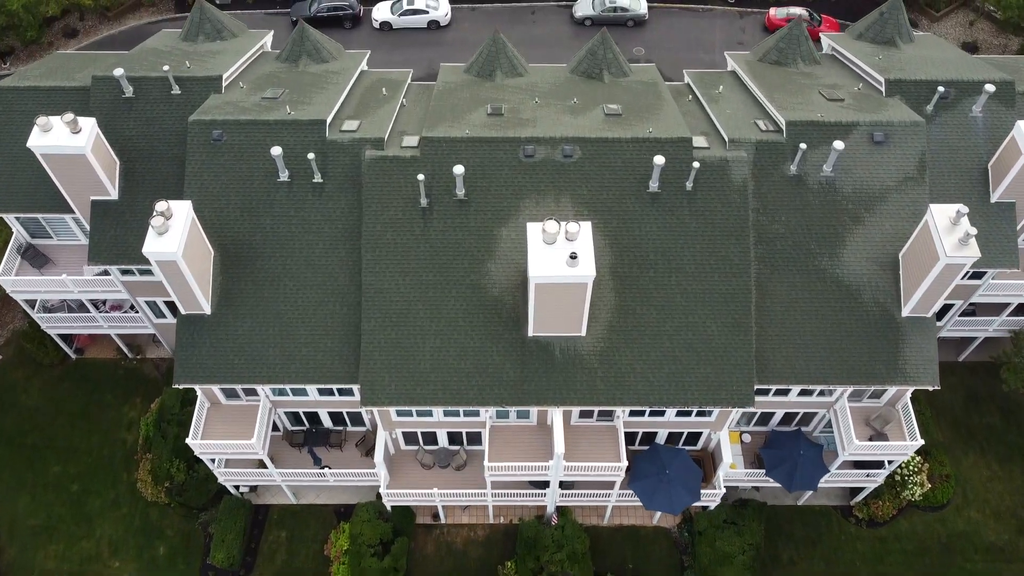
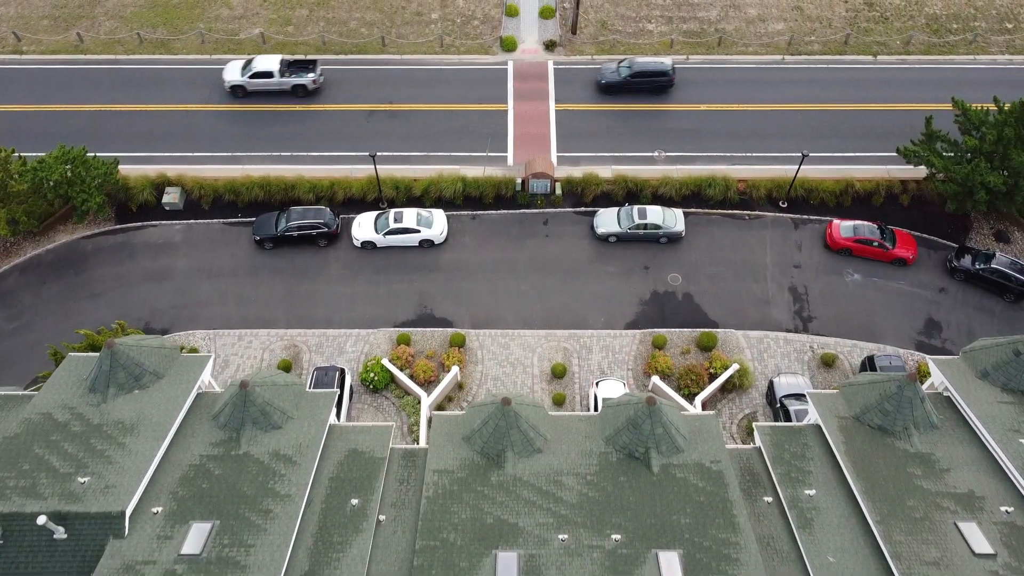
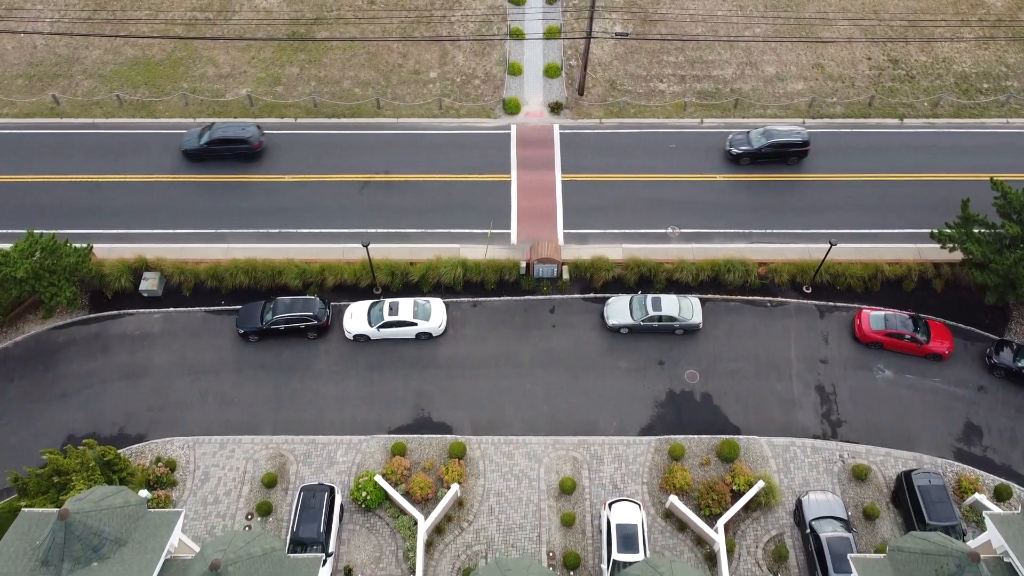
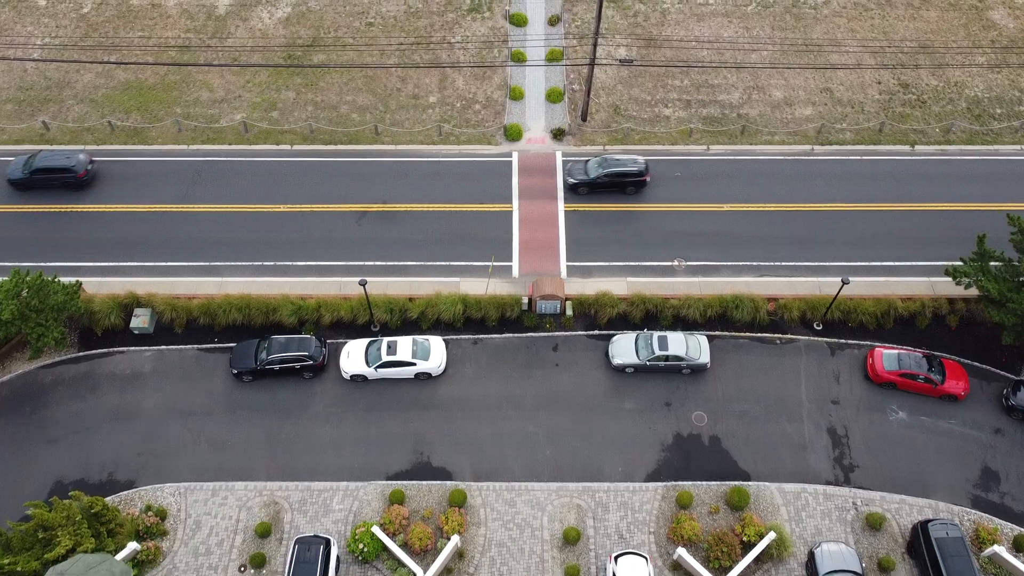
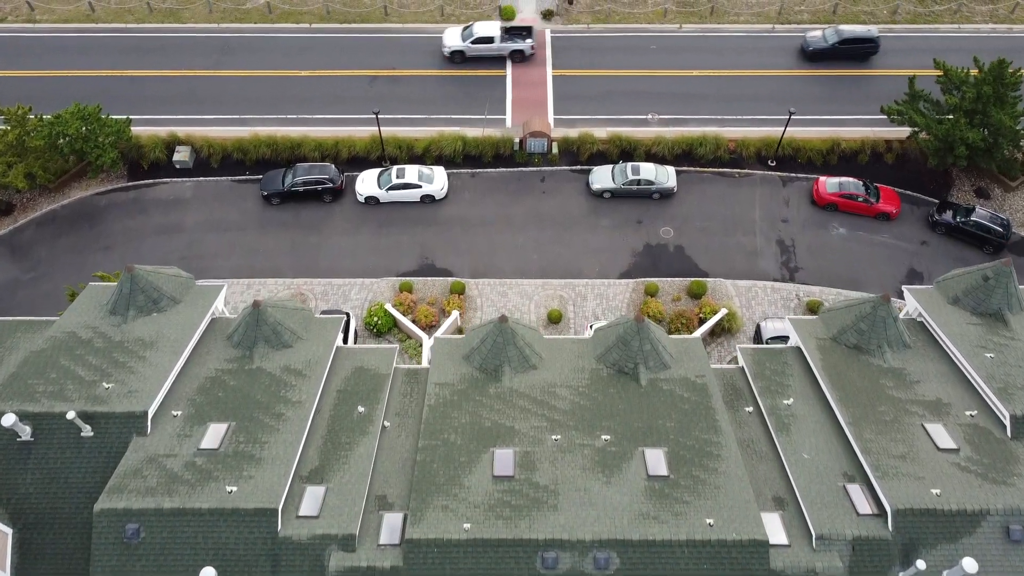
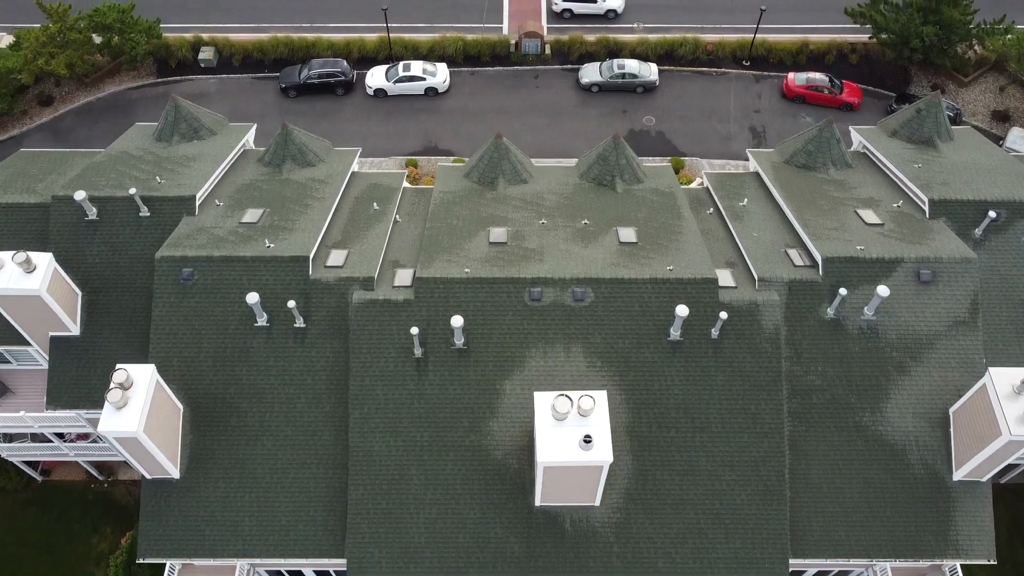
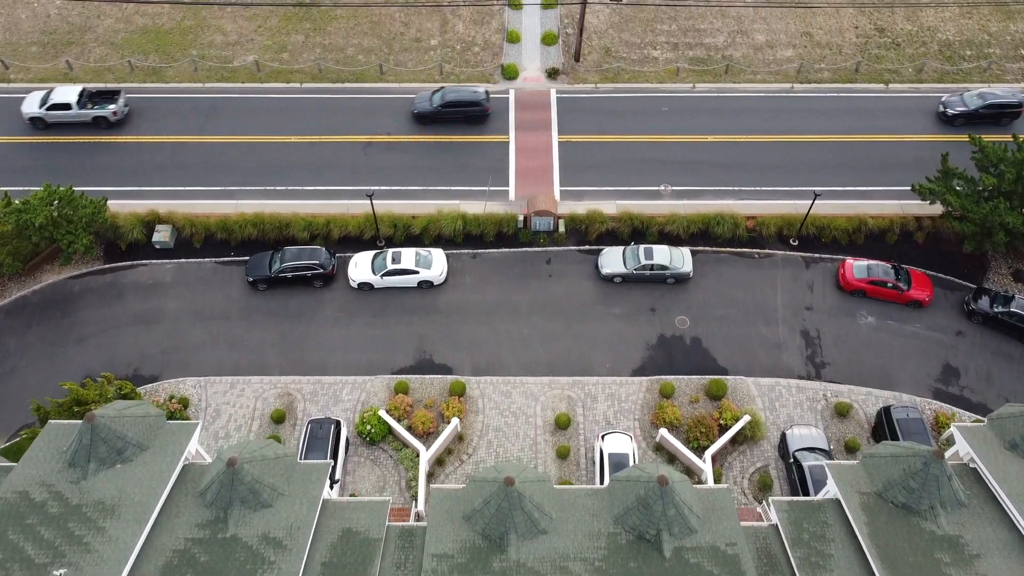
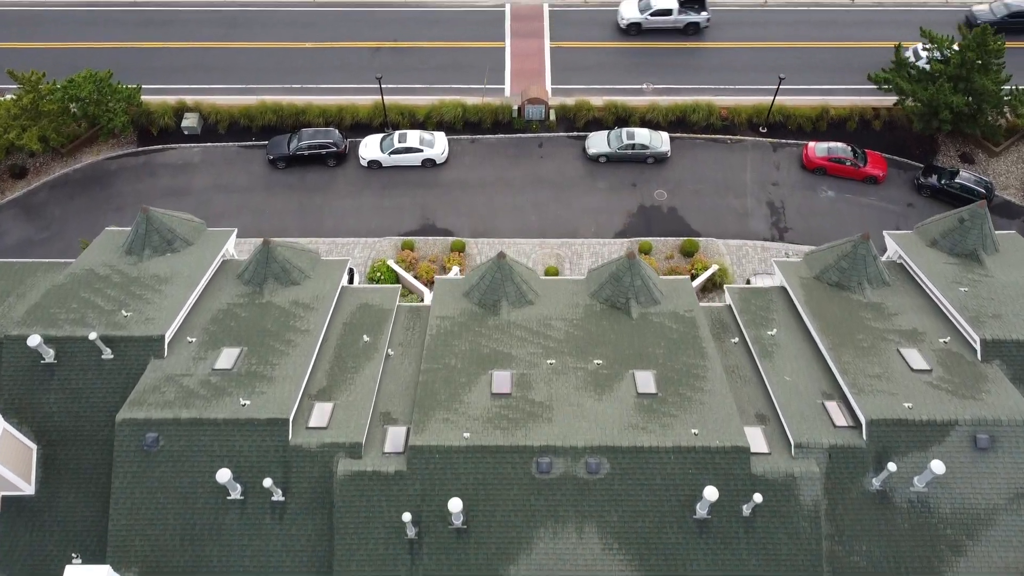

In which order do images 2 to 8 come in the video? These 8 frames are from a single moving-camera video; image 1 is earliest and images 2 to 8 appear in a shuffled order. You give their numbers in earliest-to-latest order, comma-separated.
6, 8, 5, 2, 7, 3, 4
